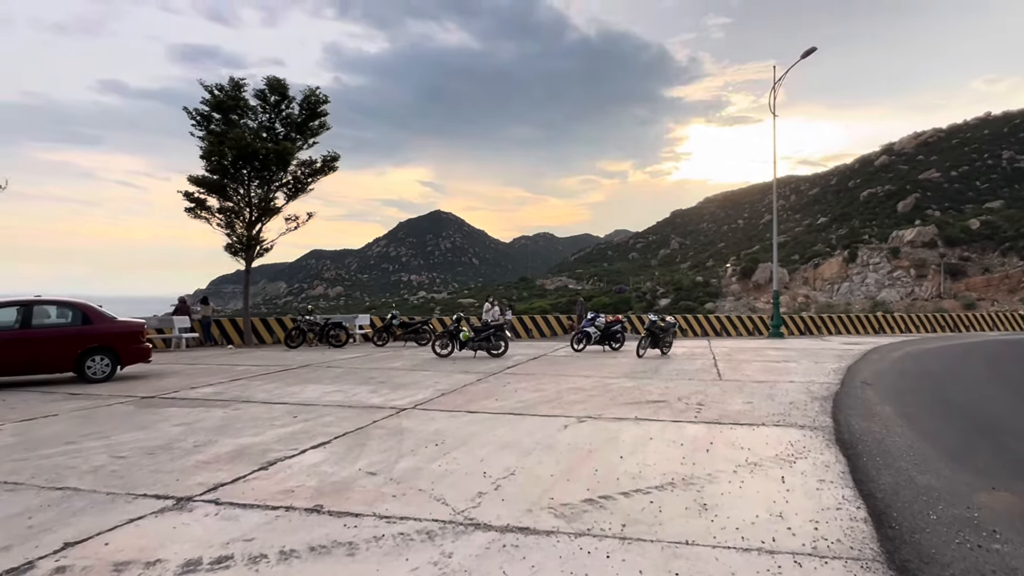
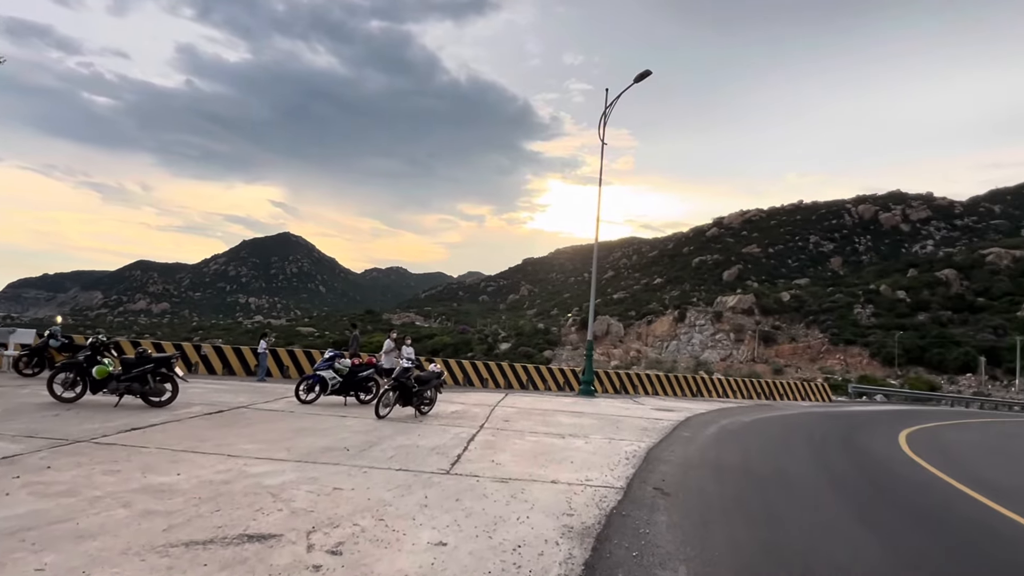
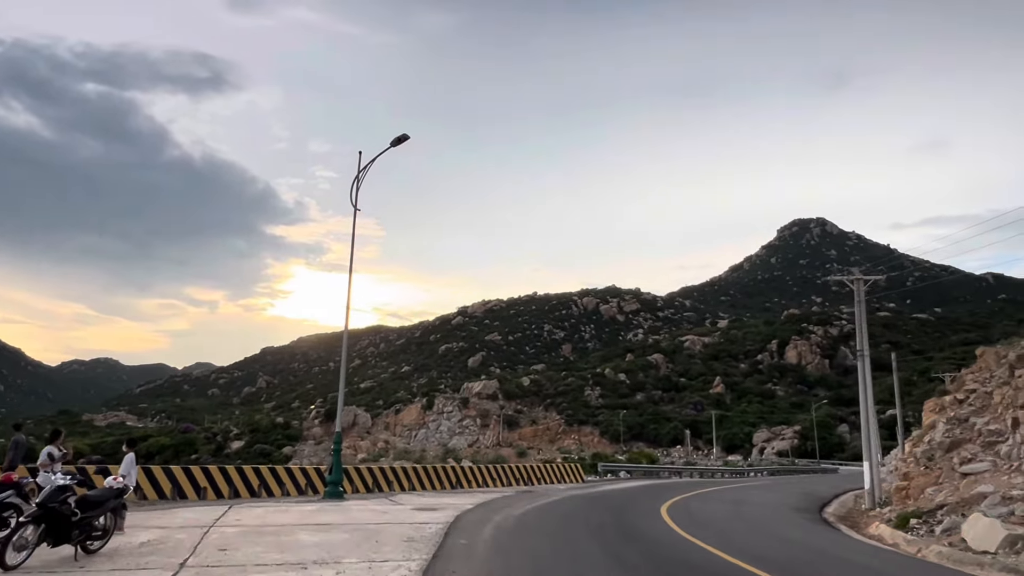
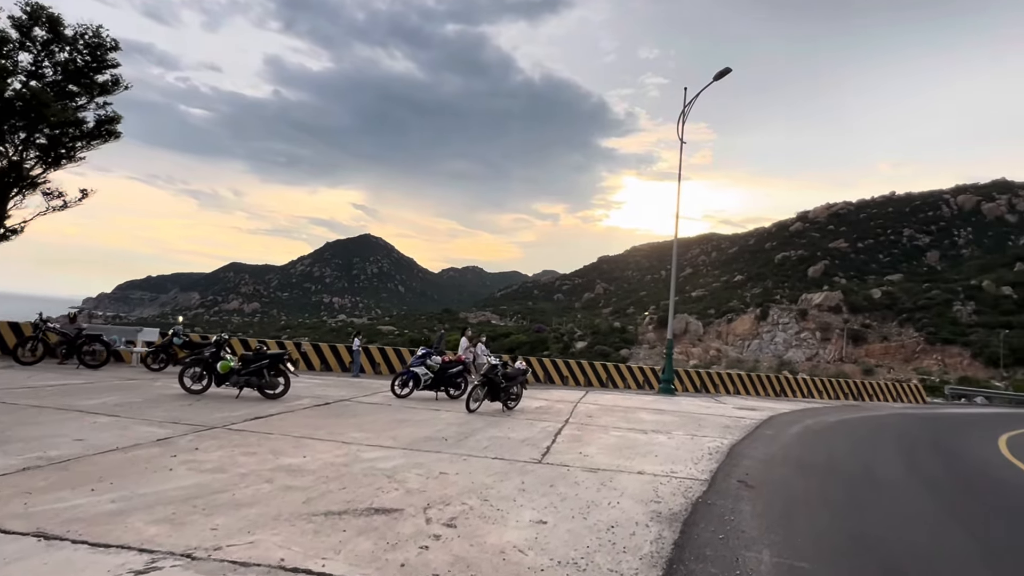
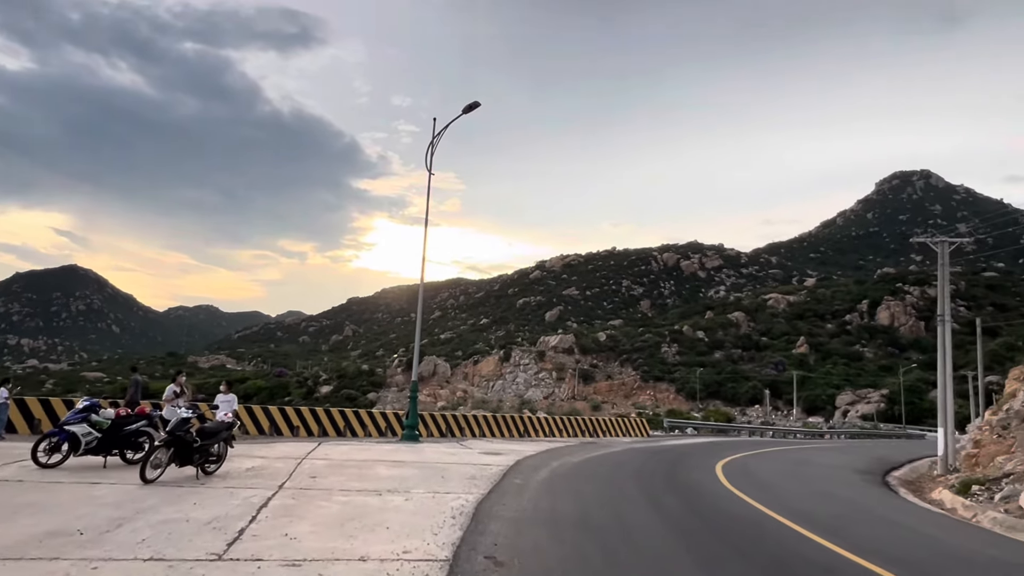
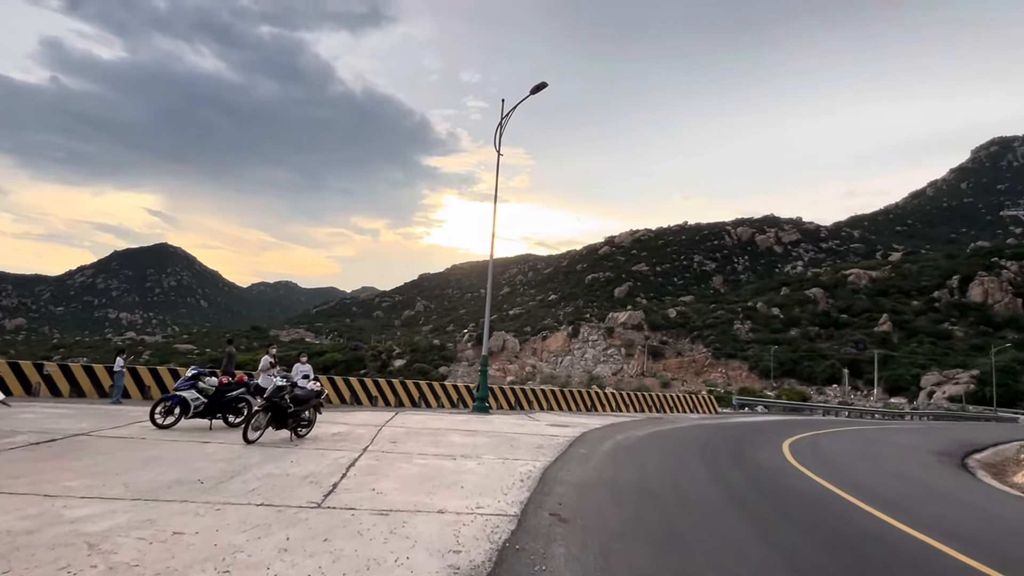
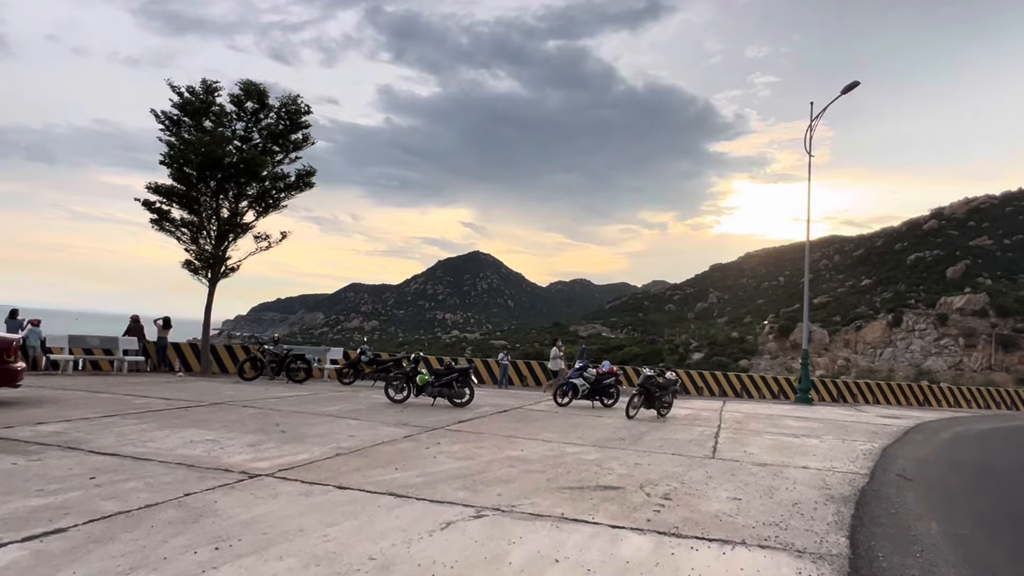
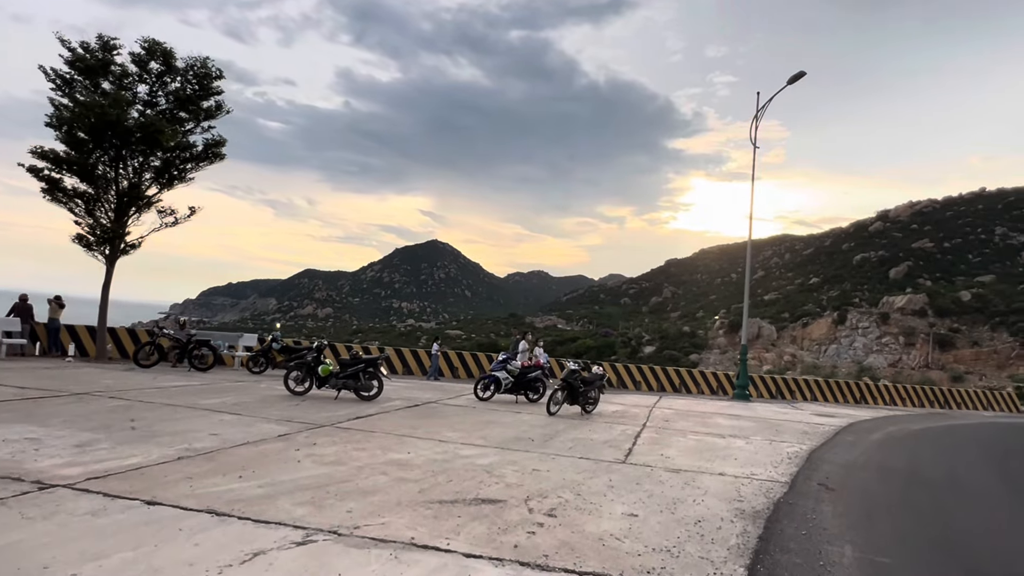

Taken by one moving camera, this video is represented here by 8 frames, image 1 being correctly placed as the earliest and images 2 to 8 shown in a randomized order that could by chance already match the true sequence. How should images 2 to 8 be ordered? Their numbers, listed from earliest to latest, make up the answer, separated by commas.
7, 8, 4, 2, 6, 5, 3
